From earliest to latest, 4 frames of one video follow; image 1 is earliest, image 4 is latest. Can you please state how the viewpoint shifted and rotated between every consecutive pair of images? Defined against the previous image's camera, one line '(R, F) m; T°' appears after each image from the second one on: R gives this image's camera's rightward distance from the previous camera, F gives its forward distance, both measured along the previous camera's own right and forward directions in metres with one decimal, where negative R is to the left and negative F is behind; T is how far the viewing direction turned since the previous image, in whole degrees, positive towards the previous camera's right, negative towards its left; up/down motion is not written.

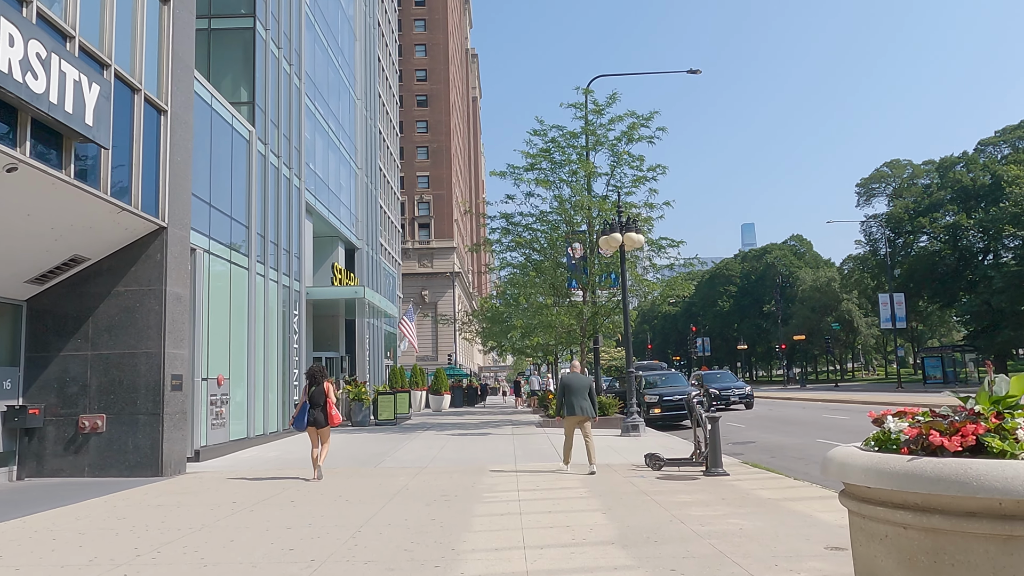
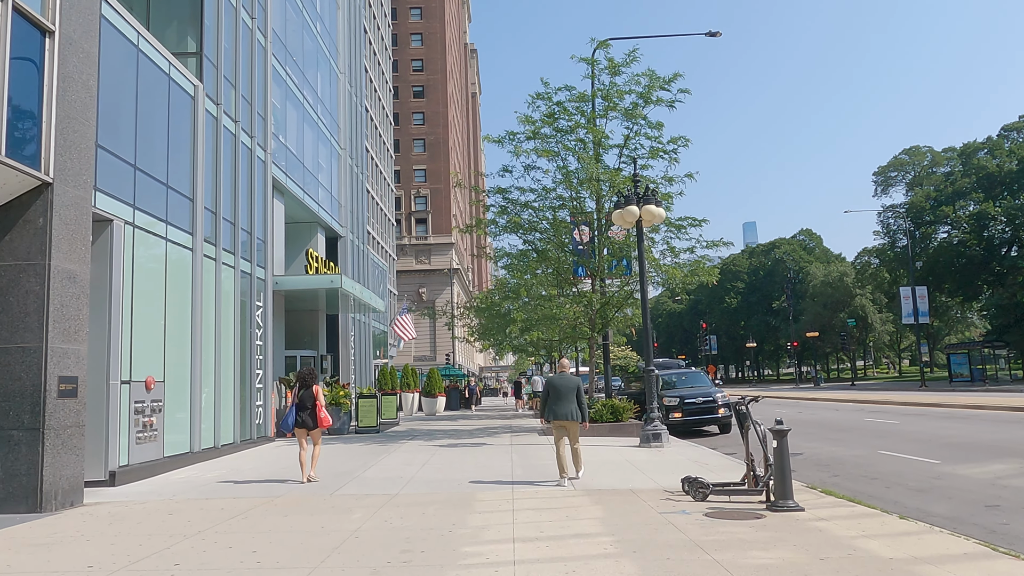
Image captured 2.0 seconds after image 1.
(+0.1, +3.0) m; 0°
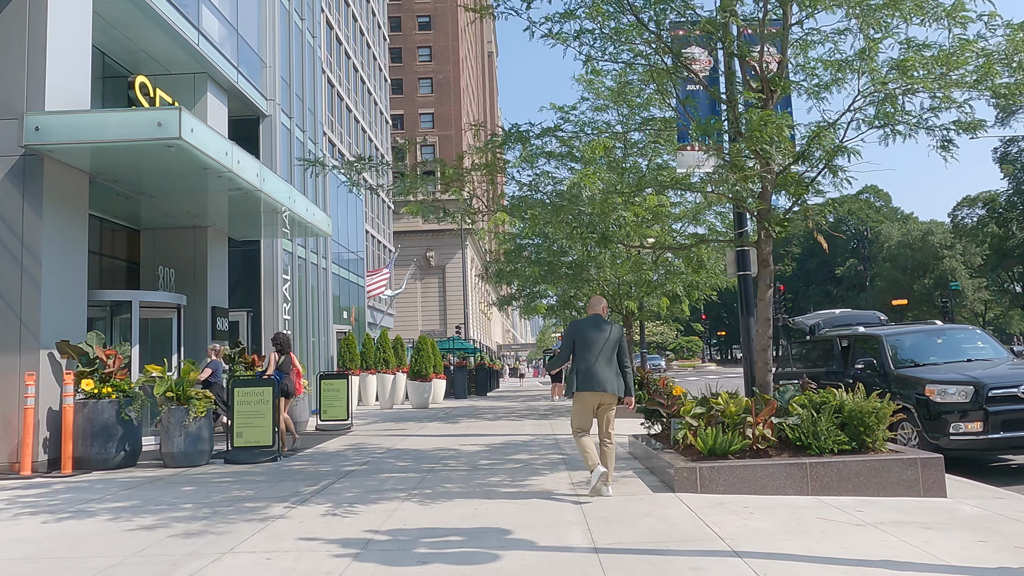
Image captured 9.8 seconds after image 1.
(-0.4, +11.6) m; -1°
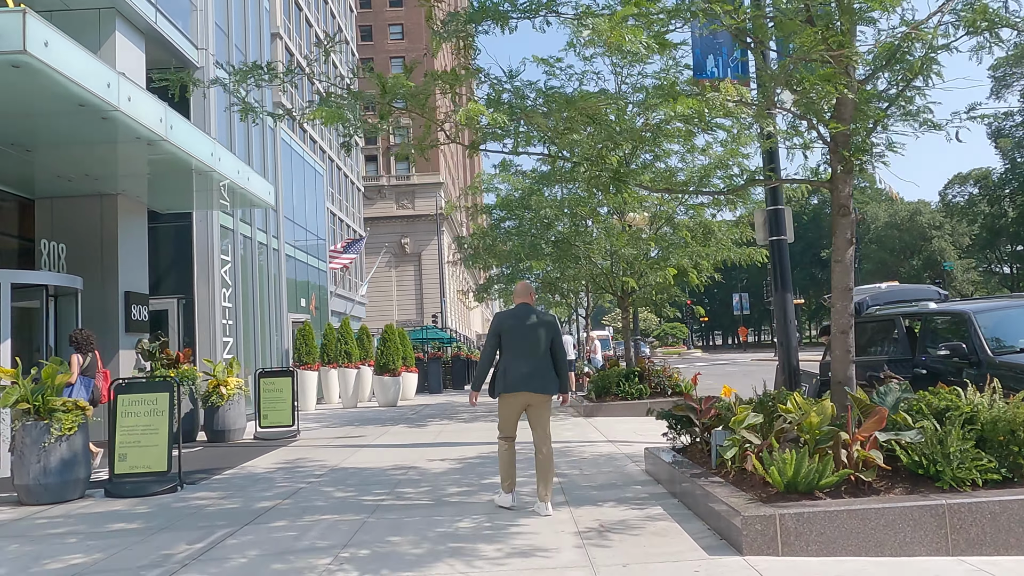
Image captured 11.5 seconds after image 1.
(0.0, +2.4) m; +2°
